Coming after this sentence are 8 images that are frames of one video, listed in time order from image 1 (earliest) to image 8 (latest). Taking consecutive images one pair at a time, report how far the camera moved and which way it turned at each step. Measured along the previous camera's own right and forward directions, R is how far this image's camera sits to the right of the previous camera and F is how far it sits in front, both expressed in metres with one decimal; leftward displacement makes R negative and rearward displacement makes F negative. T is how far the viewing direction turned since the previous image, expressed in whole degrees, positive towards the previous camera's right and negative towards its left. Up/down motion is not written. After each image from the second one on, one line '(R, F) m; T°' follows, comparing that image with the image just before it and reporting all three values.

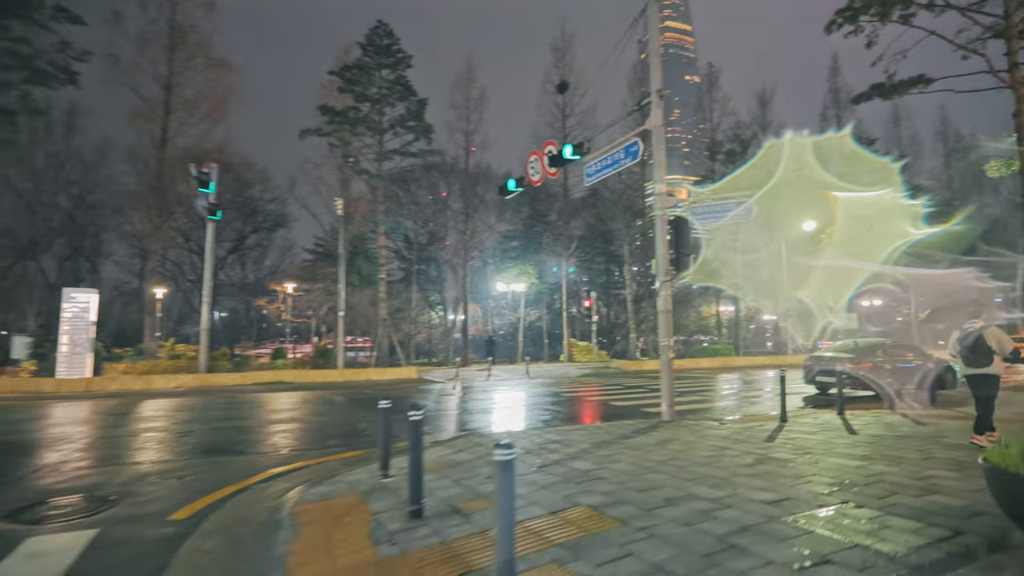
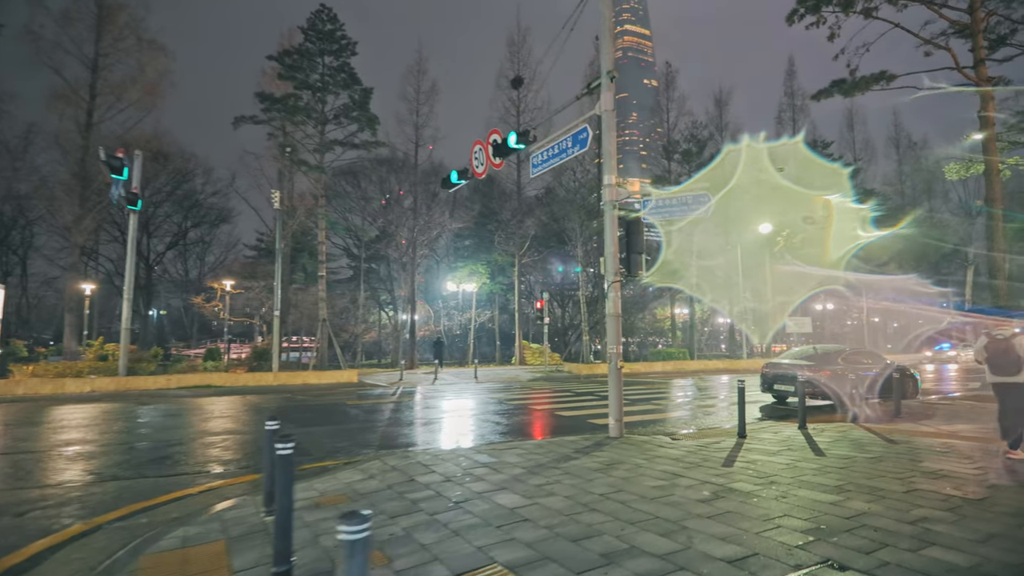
(+0.4, +1.1) m; +4°
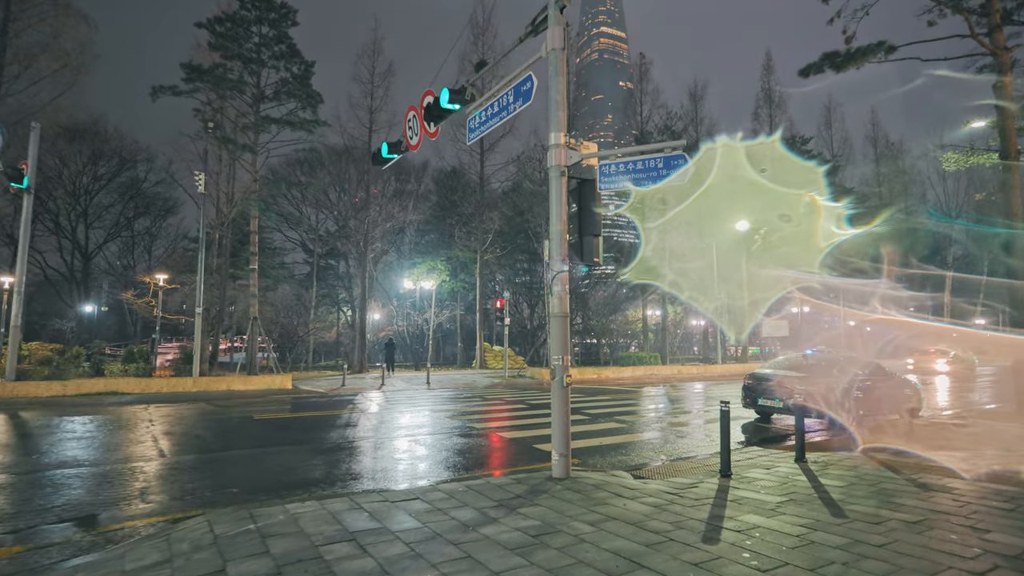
(+0.7, +2.2) m; +2°
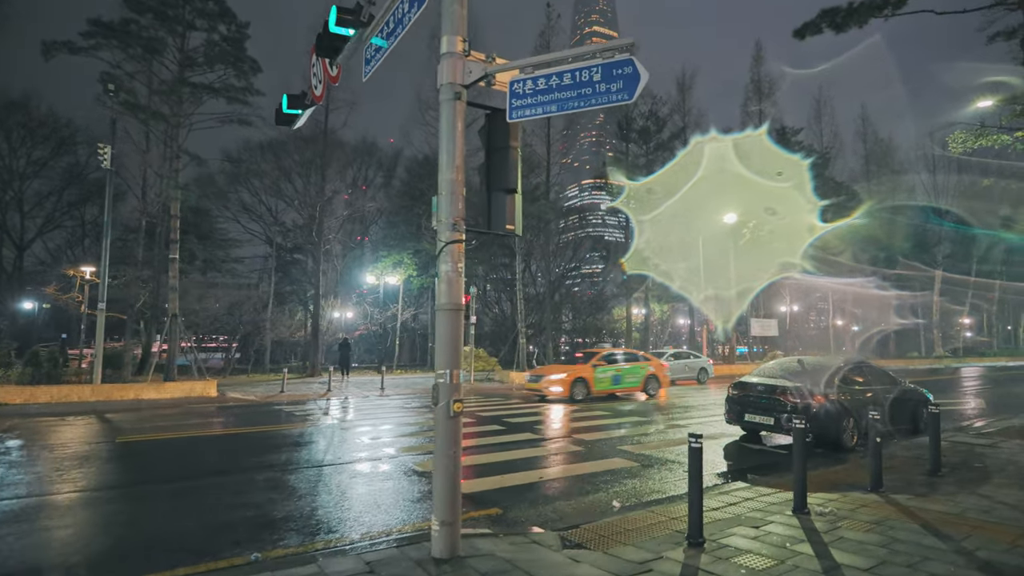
(+0.9, +2.2) m; +1°
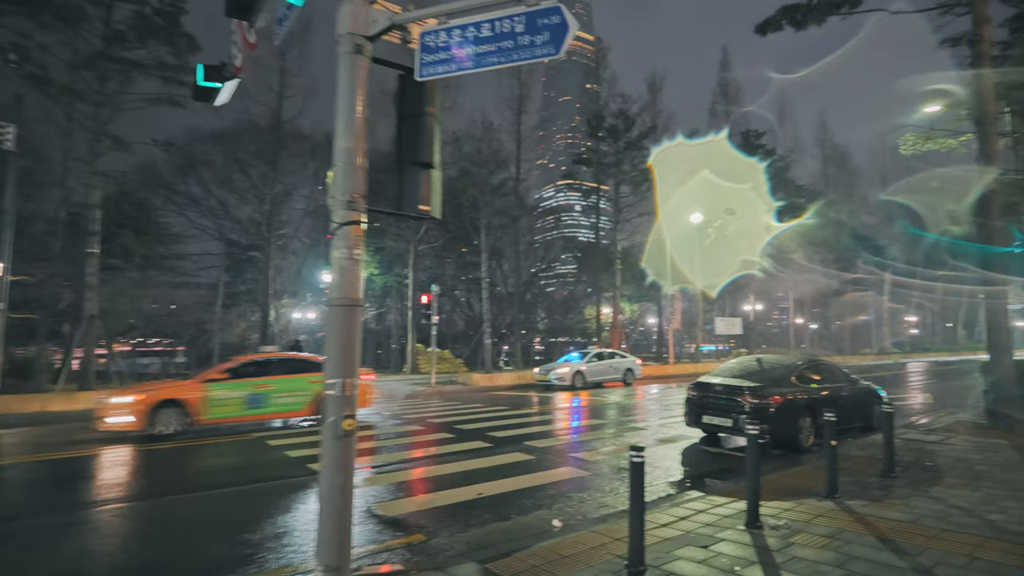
(+0.4, +0.7) m; +3°
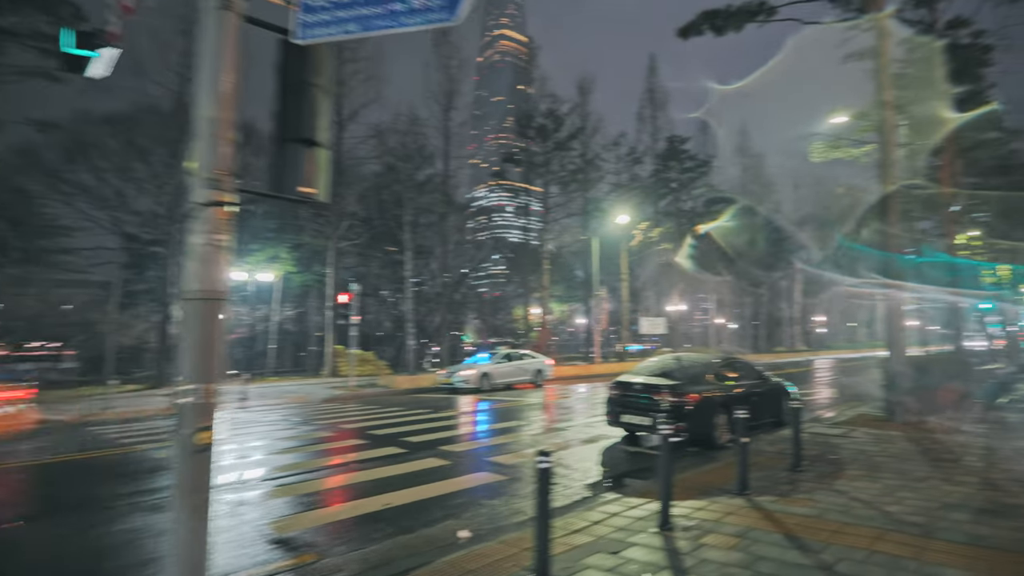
(+0.2, +0.3) m; +7°
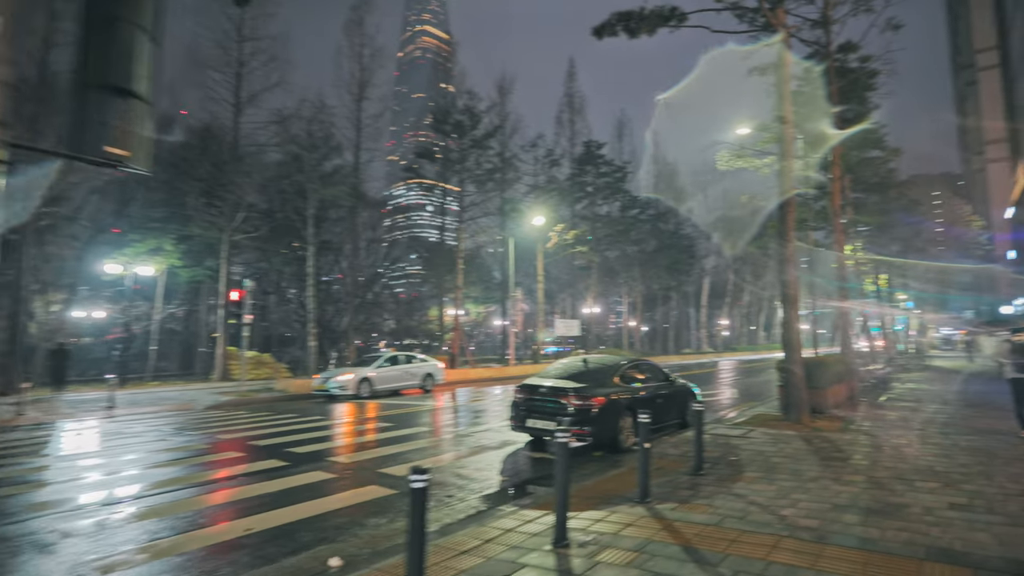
(+0.3, +0.5) m; +8°
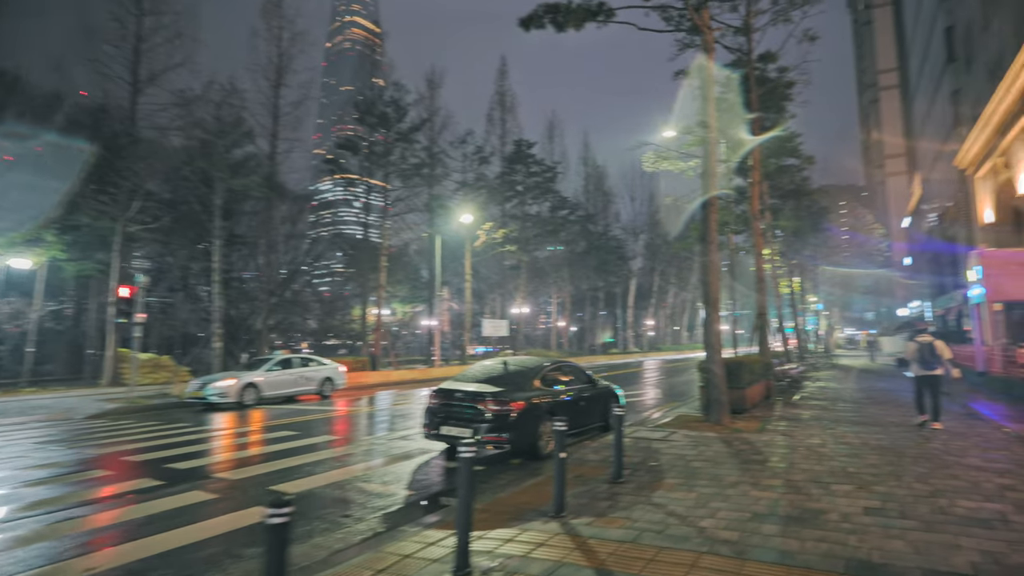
(+0.3, +0.5) m; +7°
